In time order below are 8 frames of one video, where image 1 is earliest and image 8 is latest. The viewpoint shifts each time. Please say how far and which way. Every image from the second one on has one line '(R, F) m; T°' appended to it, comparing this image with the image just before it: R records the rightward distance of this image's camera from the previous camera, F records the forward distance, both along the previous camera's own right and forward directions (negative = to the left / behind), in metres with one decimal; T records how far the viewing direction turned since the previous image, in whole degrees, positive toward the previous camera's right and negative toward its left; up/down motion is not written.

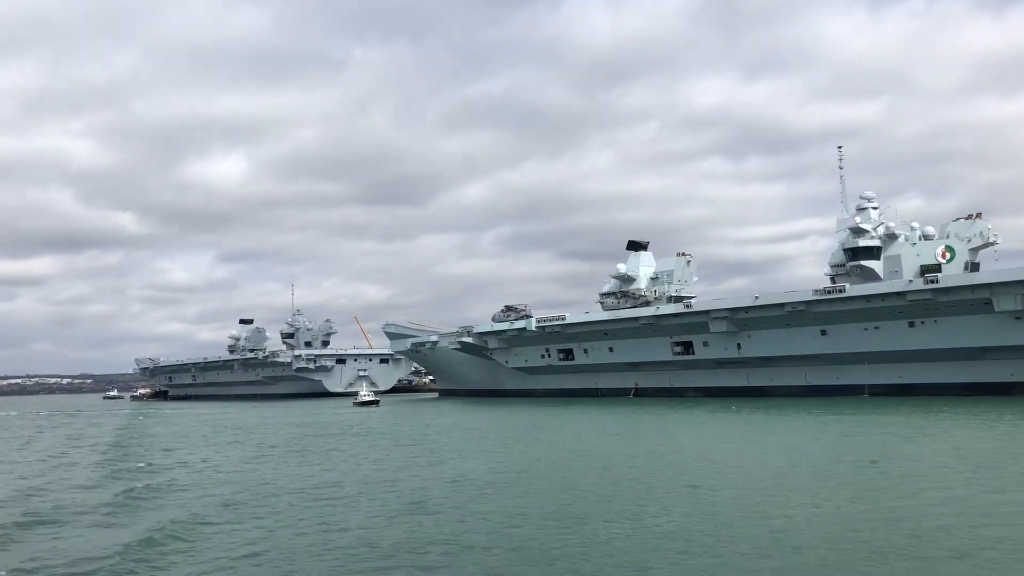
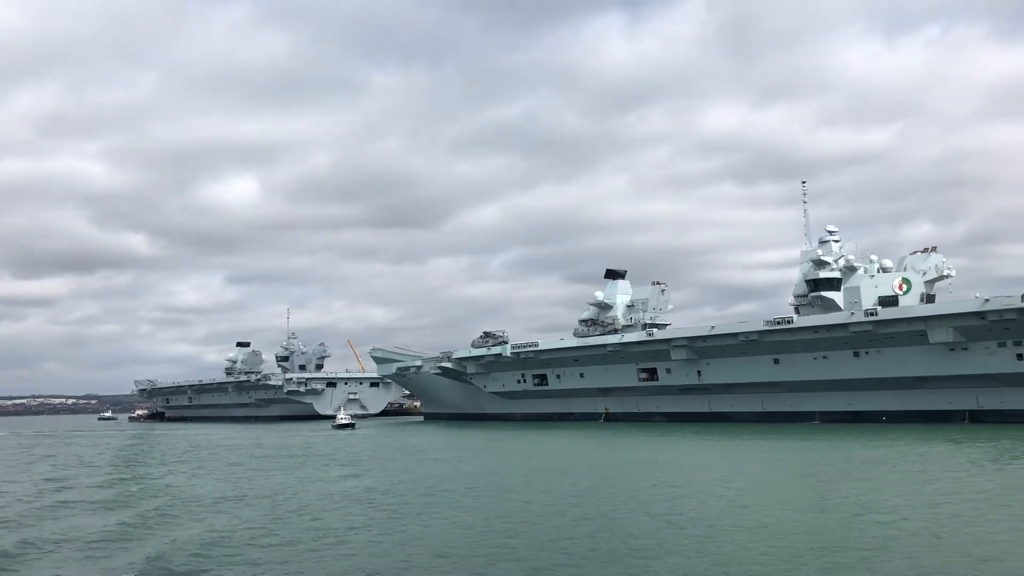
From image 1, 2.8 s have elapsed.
(+0.9, -0.8) m; -1°
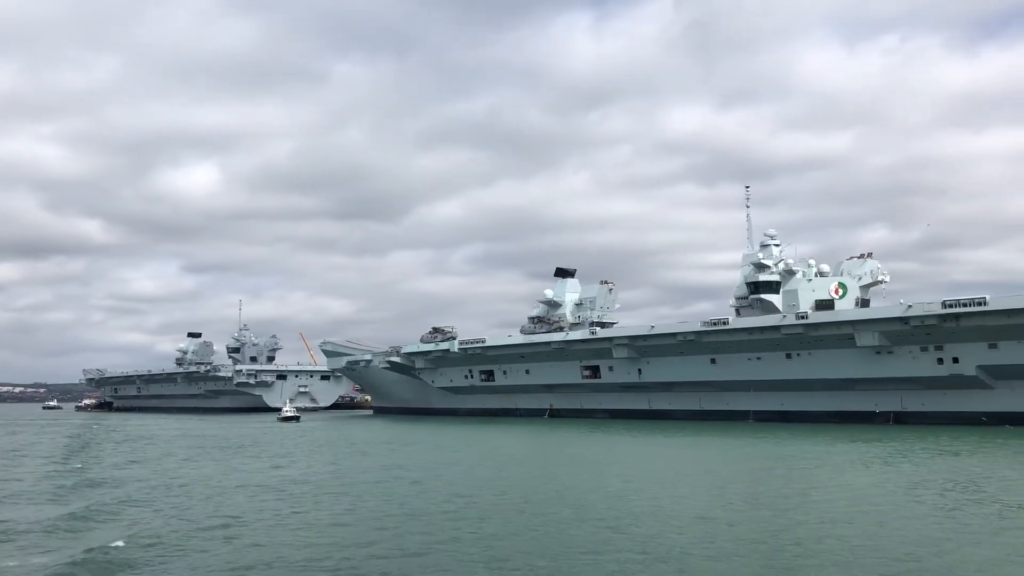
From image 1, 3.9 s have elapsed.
(+0.3, -0.3) m; +2°
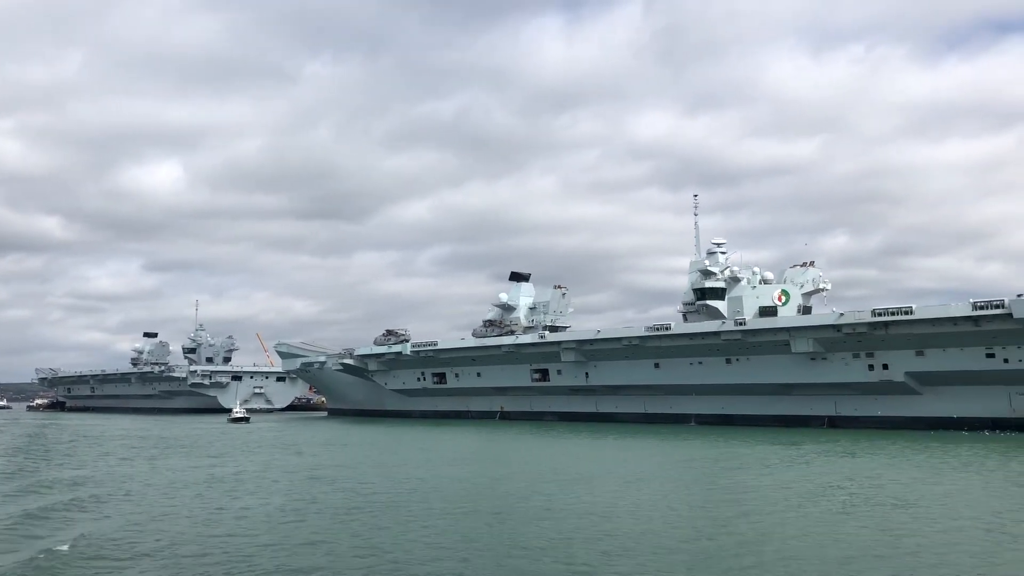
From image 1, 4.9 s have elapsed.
(+0.4, -0.3) m; +2°
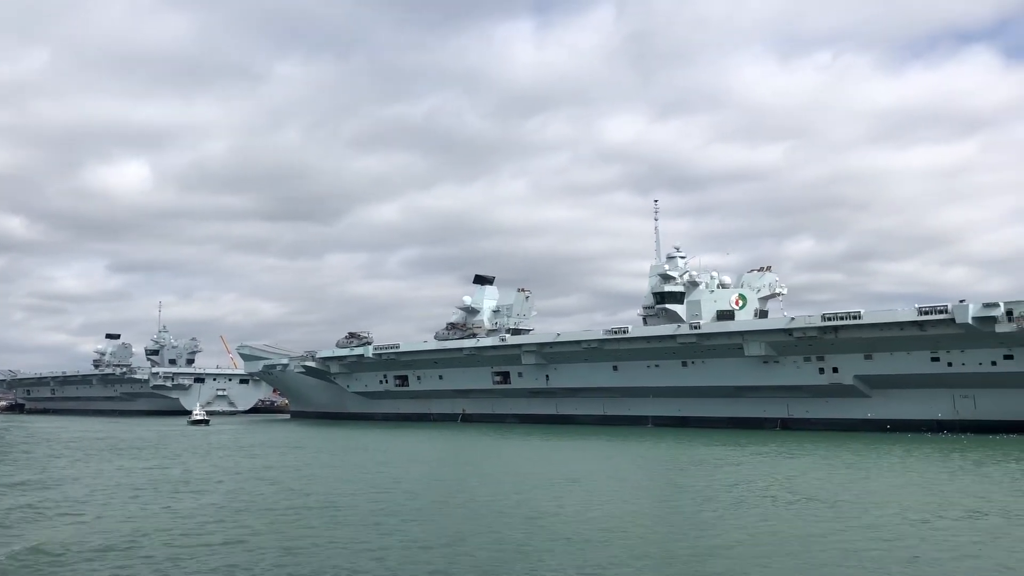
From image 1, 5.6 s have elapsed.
(+0.2, -0.2) m; +2°
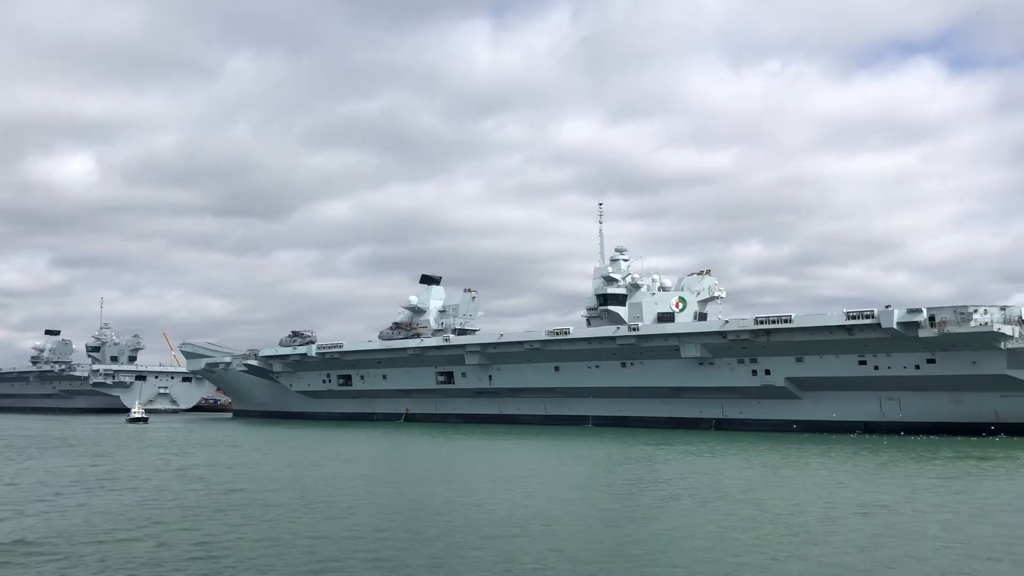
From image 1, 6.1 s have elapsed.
(+0.2, -0.2) m; +3°
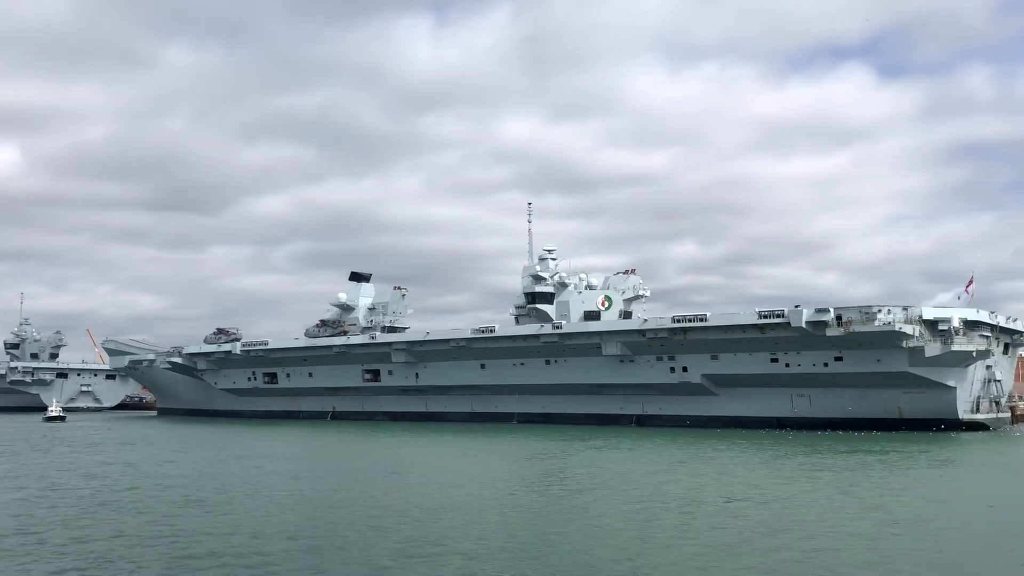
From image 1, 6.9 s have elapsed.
(+0.3, -0.2) m; +4°
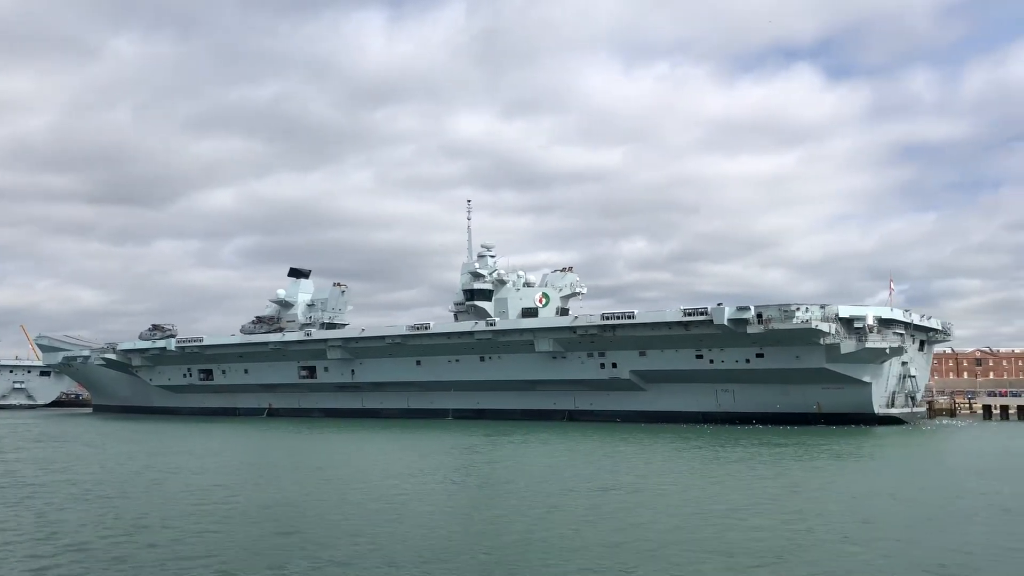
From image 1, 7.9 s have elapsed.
(+0.3, -0.2) m; +3°
